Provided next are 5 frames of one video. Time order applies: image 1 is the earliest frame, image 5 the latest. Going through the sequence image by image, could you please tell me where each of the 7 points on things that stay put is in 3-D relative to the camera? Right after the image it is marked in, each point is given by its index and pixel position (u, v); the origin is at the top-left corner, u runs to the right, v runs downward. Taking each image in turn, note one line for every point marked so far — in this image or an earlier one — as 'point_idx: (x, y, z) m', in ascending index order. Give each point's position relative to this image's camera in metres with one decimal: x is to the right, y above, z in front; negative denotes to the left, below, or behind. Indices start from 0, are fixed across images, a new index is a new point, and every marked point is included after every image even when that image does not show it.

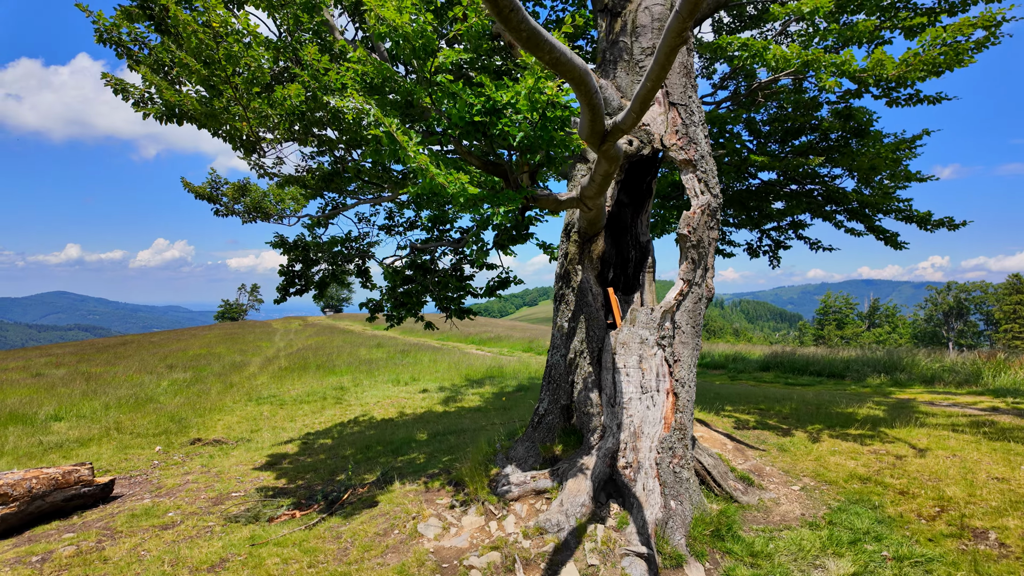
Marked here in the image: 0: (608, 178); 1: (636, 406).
0: (+1.0, +1.2, +4.7) m
1: (+1.5, -1.4, +5.4) m
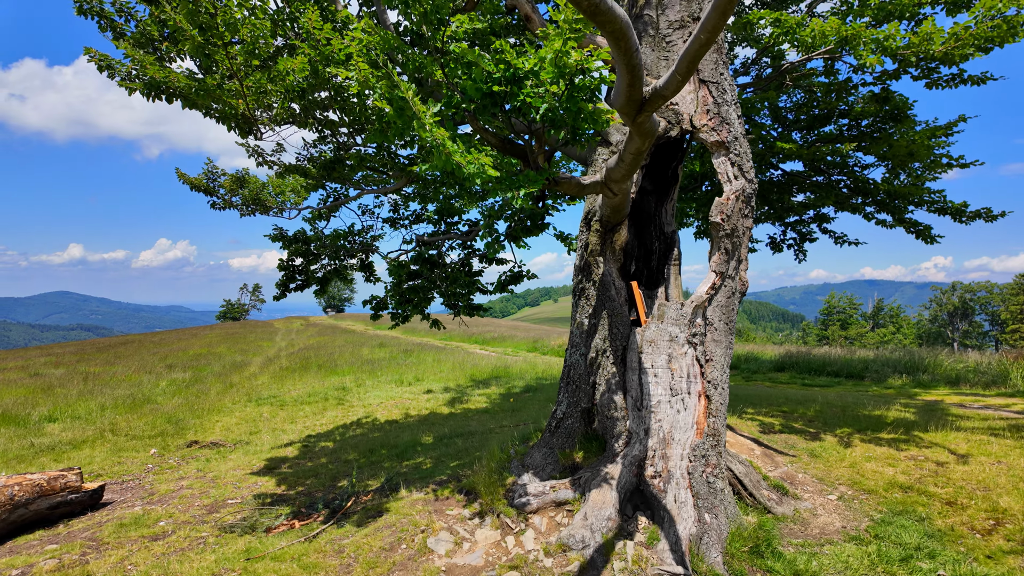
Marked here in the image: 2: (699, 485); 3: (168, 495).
0: (+1.2, +1.3, +4.2) m
1: (+1.7, -1.4, +4.9) m
2: (+2.0, -2.2, +4.8) m
3: (-6.1, -3.7, +7.8) m
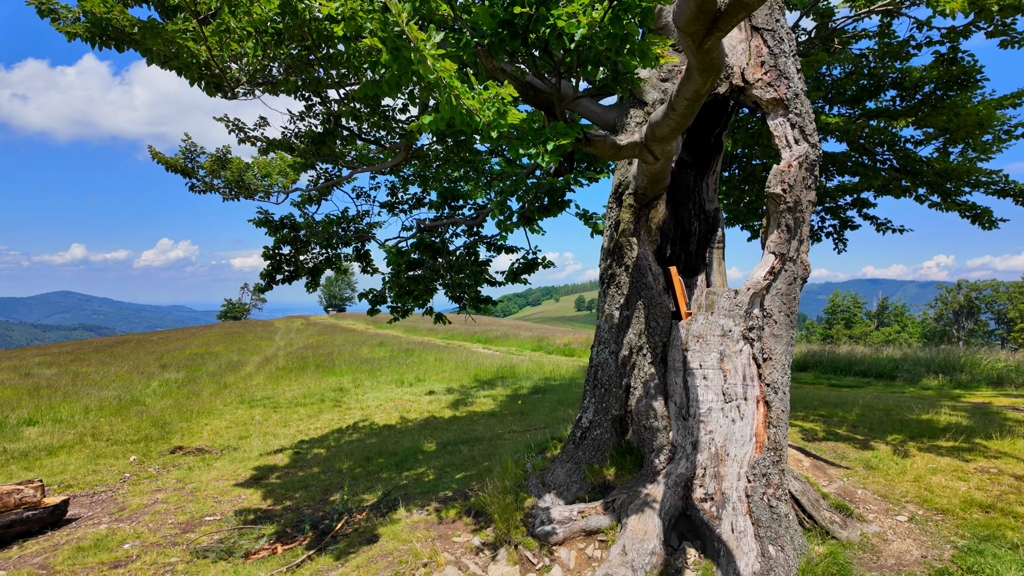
0: (+1.4, +1.4, +3.4) m
1: (+1.9, -1.2, +4.1) m
2: (+2.2, -2.0, +4.0) m
3: (-5.9, -3.5, +6.9) m
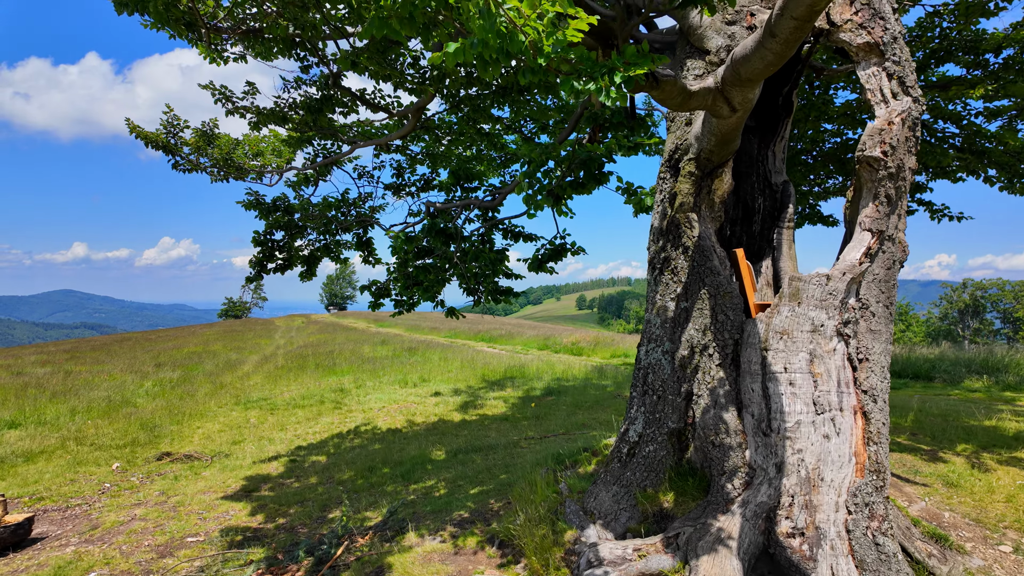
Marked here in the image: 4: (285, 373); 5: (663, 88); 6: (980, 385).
0: (+1.7, +1.5, +2.6) m
1: (+2.2, -1.1, +3.3) m
2: (+2.5, -1.9, +3.2) m
3: (-5.6, -3.4, +6.2) m
4: (-10.1, -3.8, +19.4) m
5: (+1.0, +1.4, +3.0) m
6: (+11.8, -2.4, +11.0) m
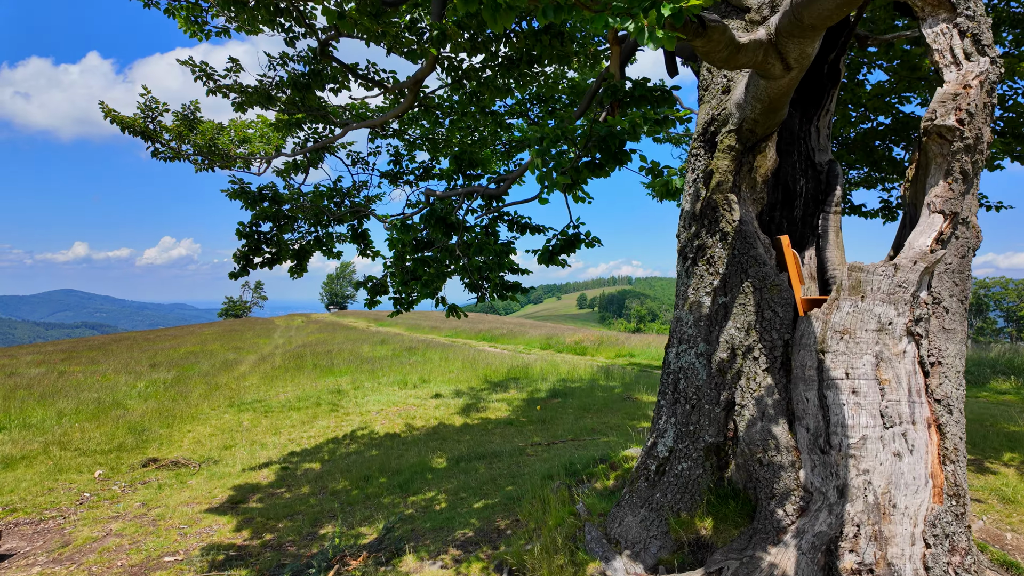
0: (+1.8, +1.6, +2.0) m
1: (+2.3, -1.0, +2.7) m
2: (+2.6, -1.8, +2.6) m
3: (-5.5, -3.3, +5.7) m
4: (-10.0, -3.7, +18.9) m
5: (+1.1, +1.4, +2.5) m
6: (+11.9, -2.4, +10.5) m
